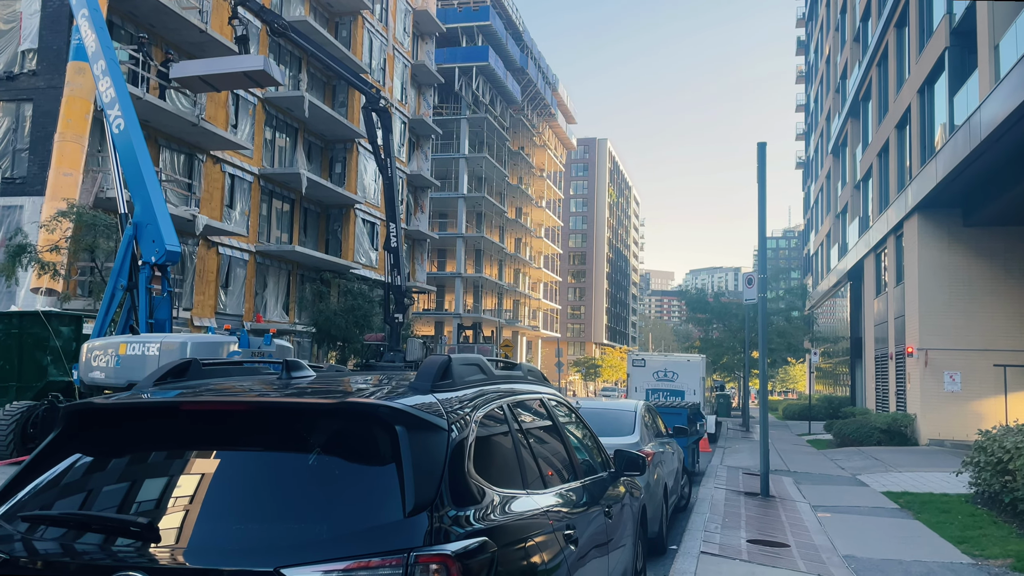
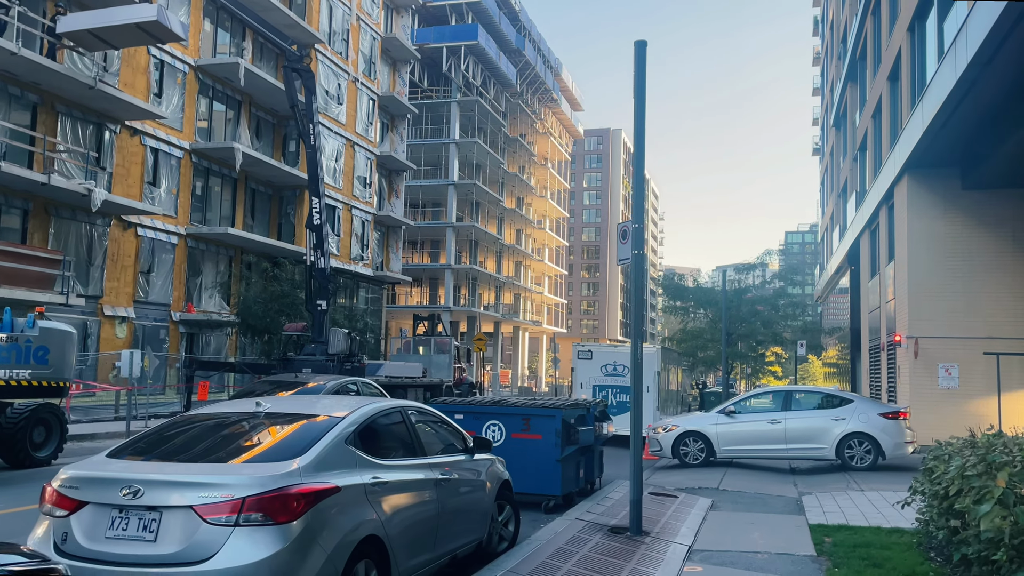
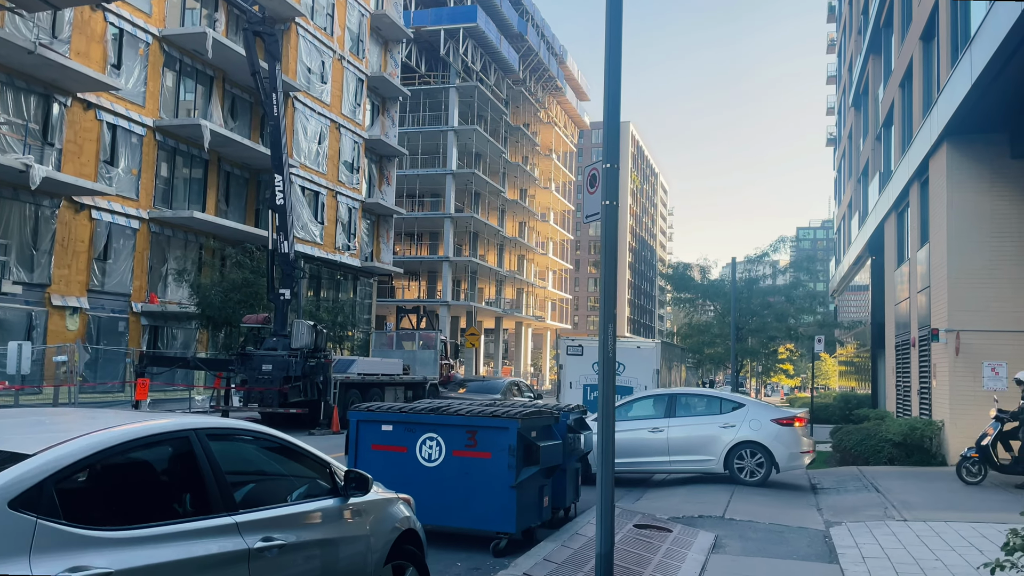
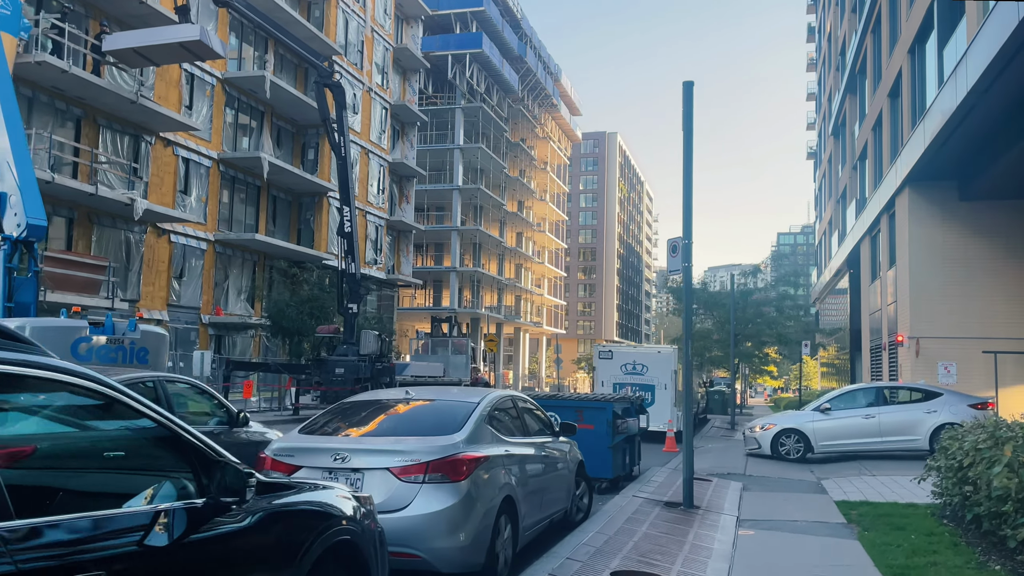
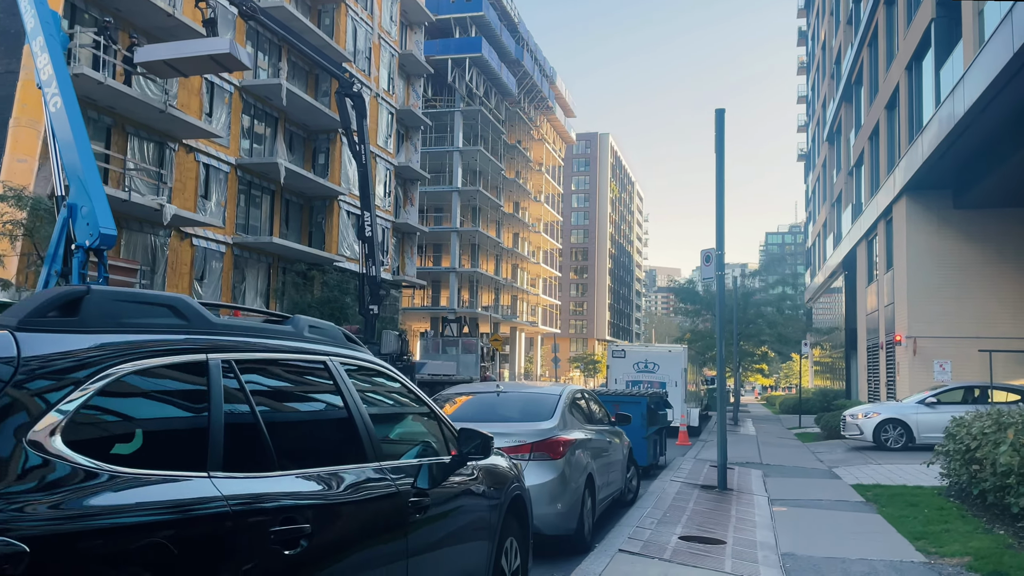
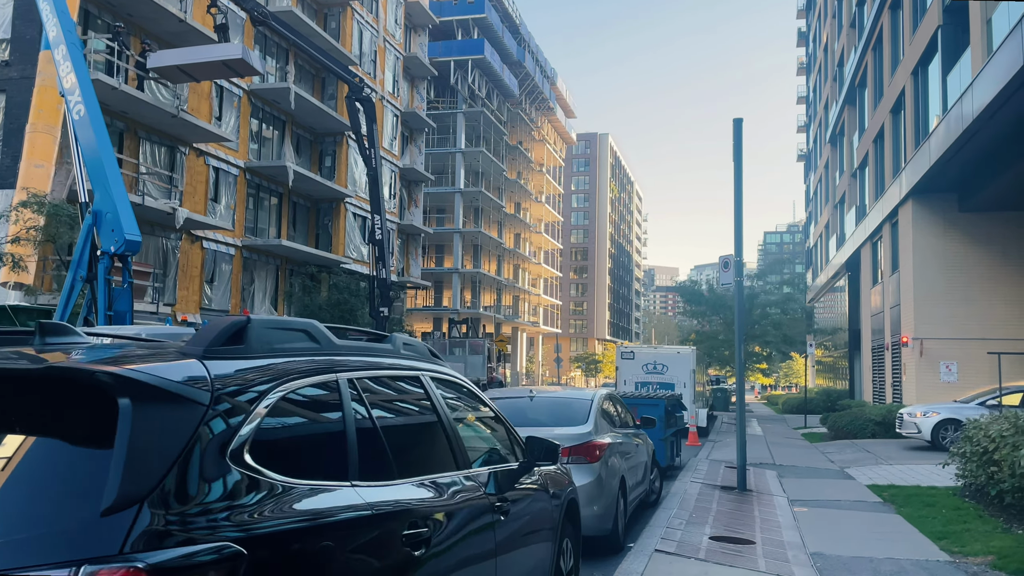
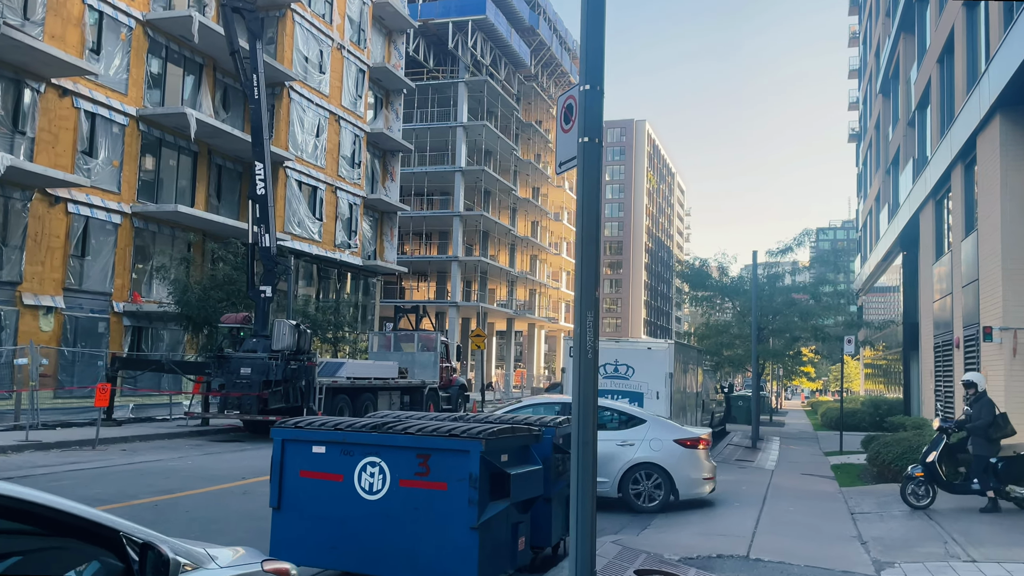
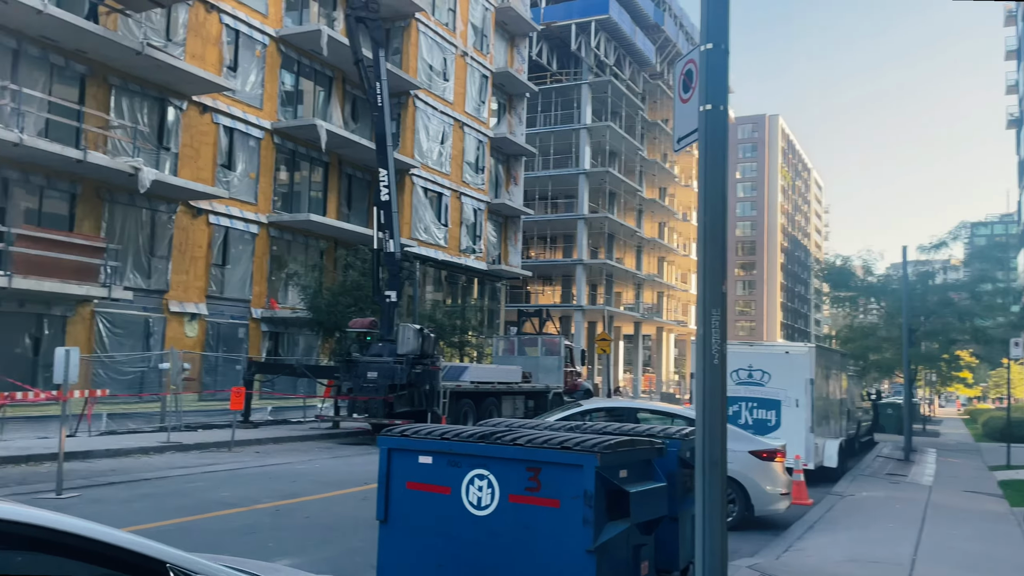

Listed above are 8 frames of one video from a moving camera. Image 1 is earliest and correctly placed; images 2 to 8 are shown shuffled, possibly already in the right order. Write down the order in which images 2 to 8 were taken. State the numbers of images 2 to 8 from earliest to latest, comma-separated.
6, 5, 4, 2, 3, 7, 8
